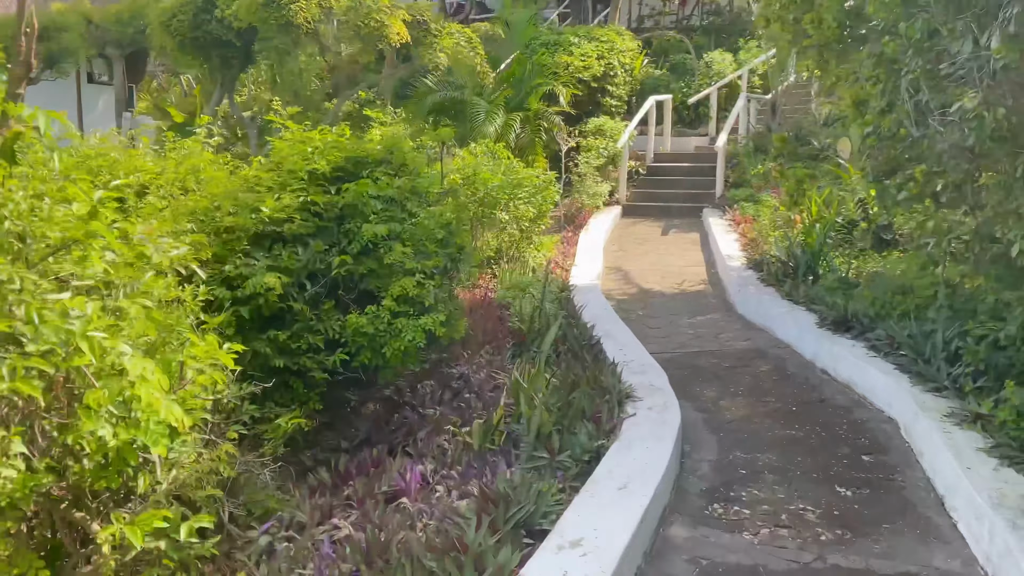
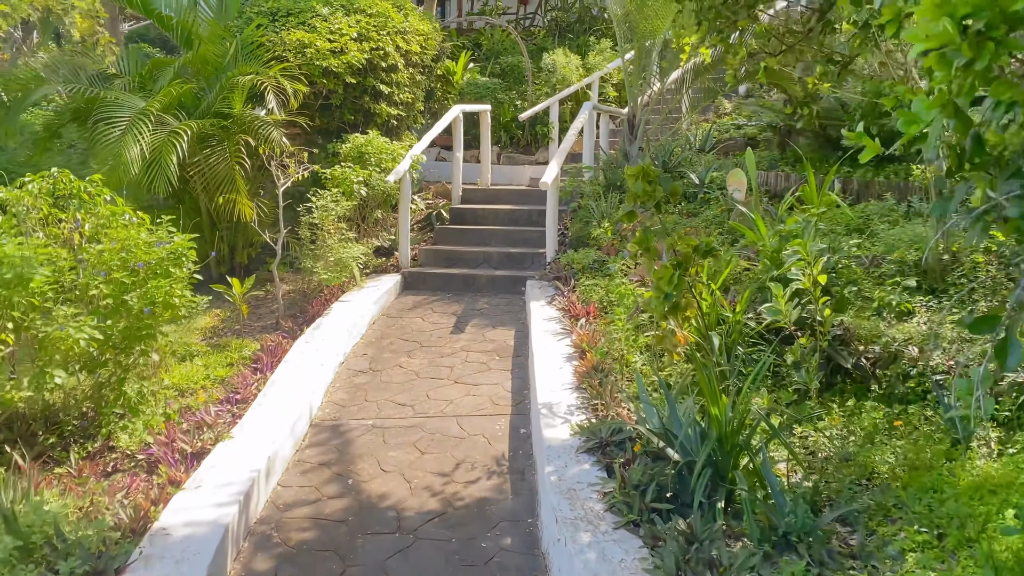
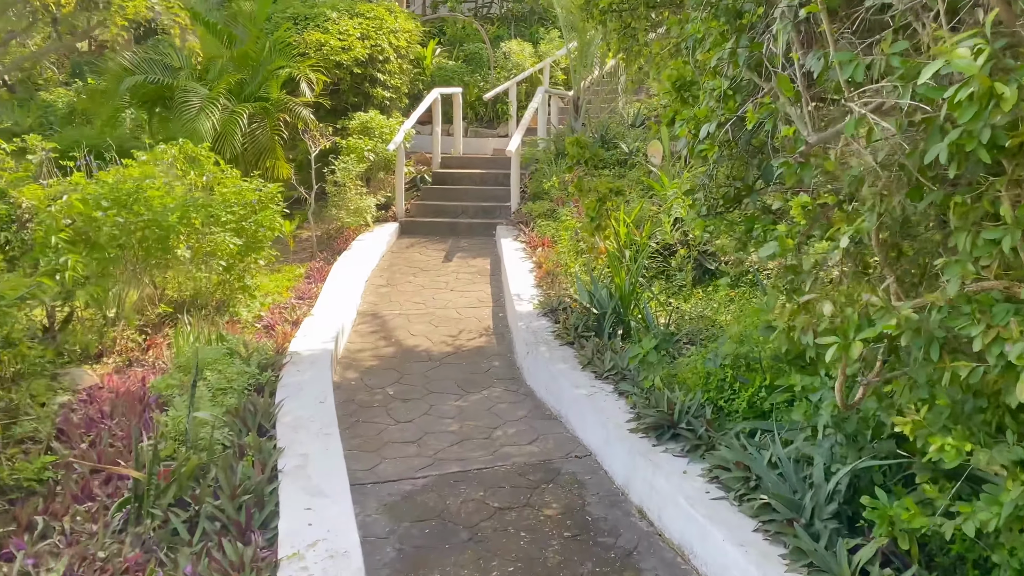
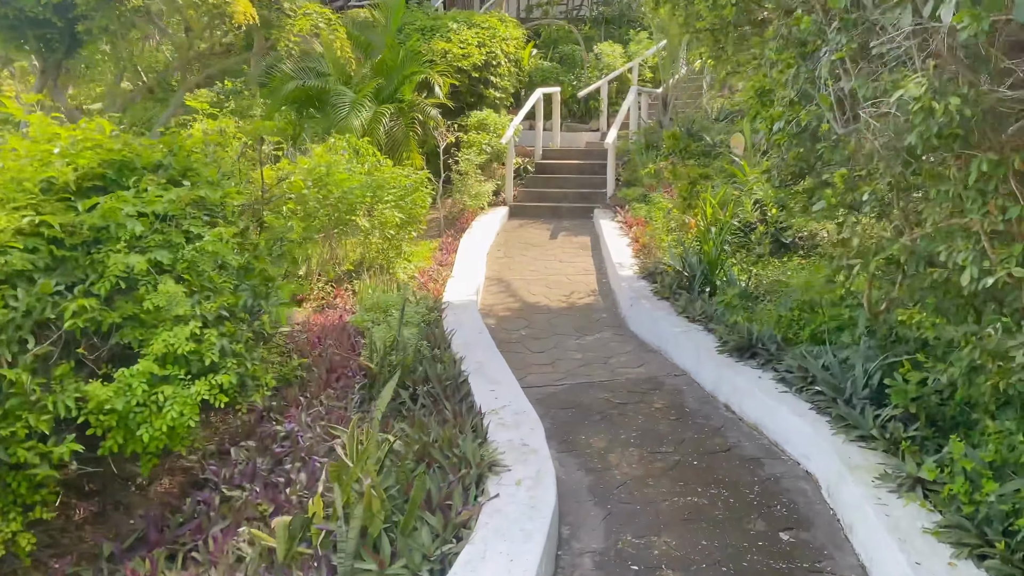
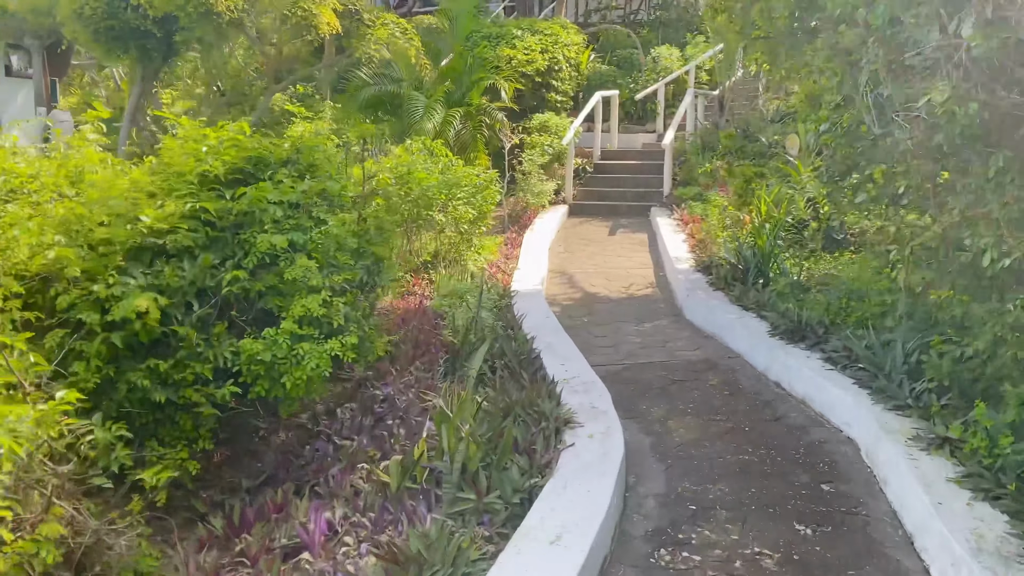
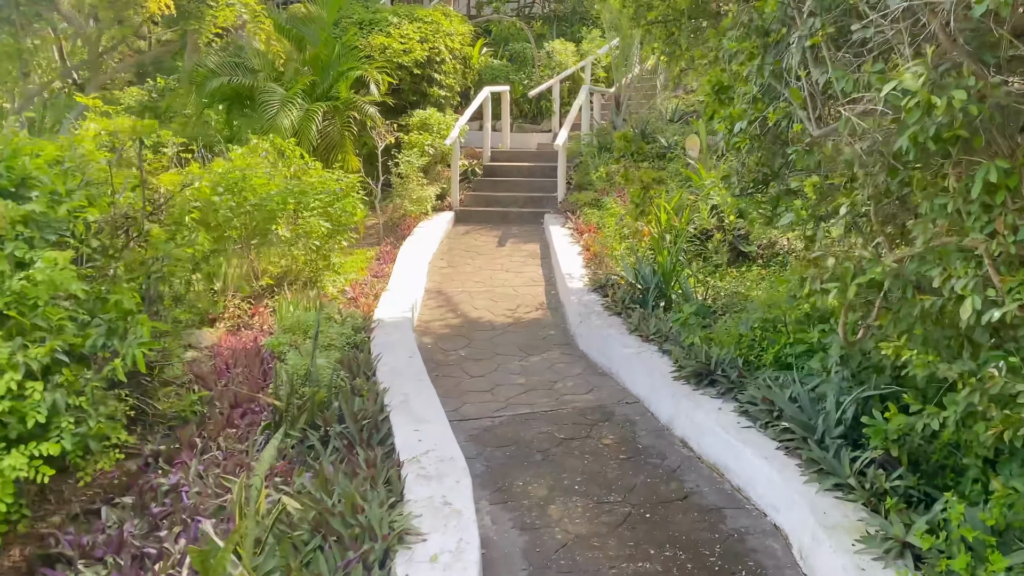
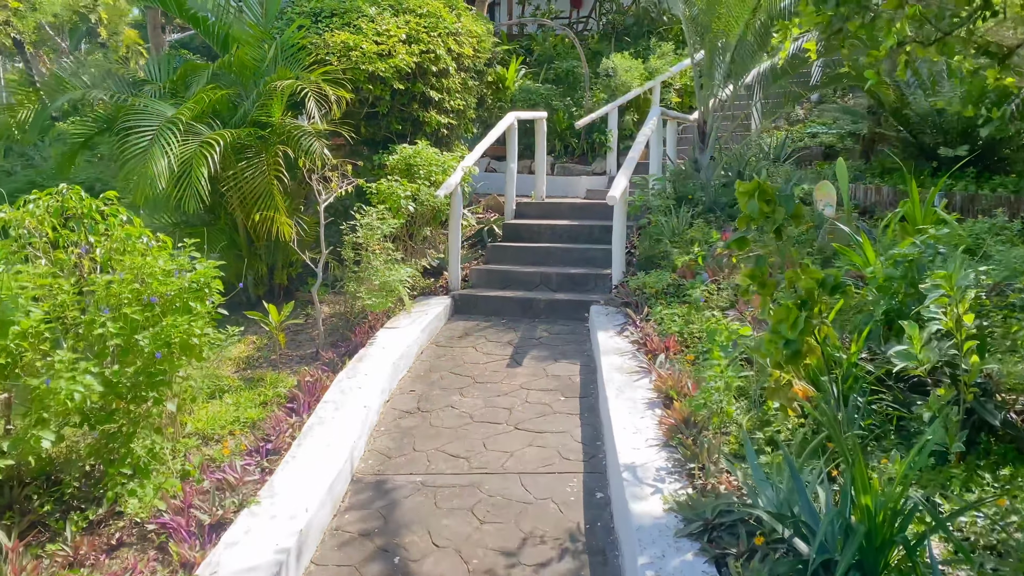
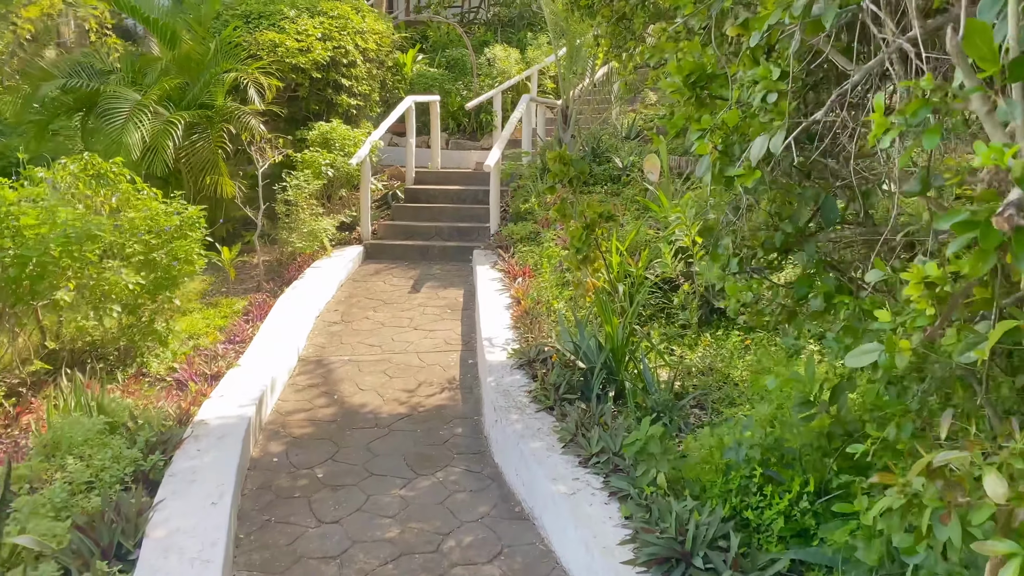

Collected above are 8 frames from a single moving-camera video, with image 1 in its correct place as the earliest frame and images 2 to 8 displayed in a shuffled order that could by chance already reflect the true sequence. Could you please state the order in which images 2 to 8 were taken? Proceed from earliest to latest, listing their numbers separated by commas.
5, 4, 6, 3, 8, 2, 7
